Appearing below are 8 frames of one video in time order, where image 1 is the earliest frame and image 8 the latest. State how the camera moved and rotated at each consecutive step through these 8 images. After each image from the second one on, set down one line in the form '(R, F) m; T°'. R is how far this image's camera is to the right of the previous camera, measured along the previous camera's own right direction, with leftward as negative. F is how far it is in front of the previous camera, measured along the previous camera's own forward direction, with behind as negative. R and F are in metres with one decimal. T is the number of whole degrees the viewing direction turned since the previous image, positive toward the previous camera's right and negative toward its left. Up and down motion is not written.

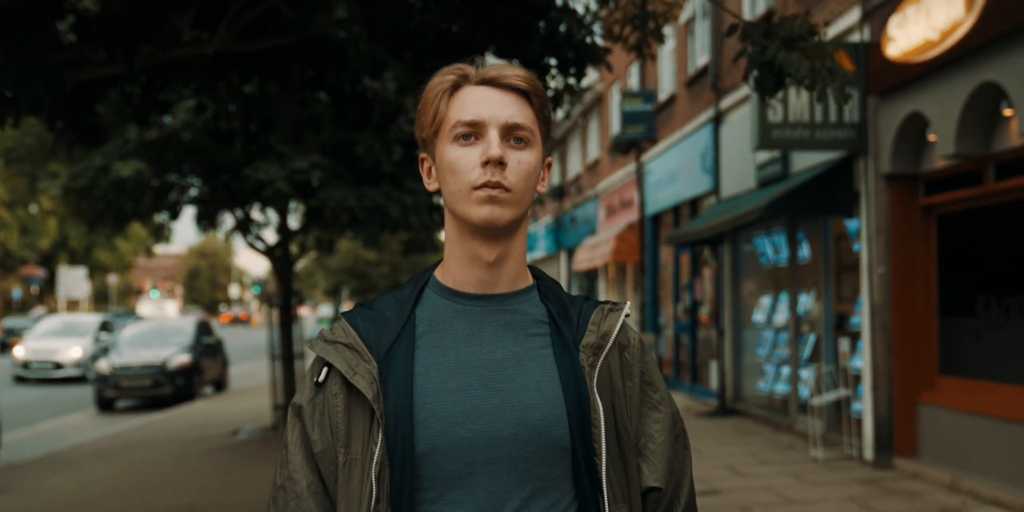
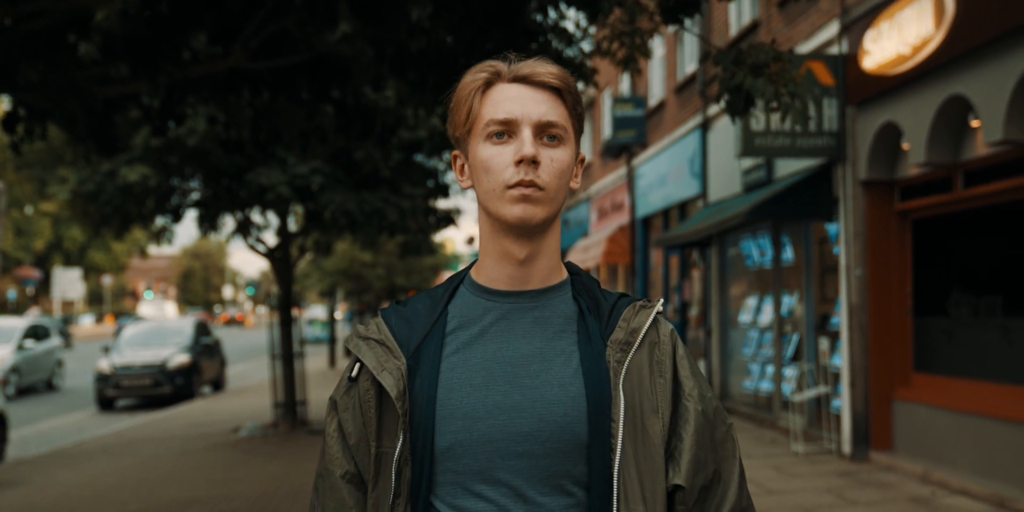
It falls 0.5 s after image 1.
(0.0, -0.4) m; 0°
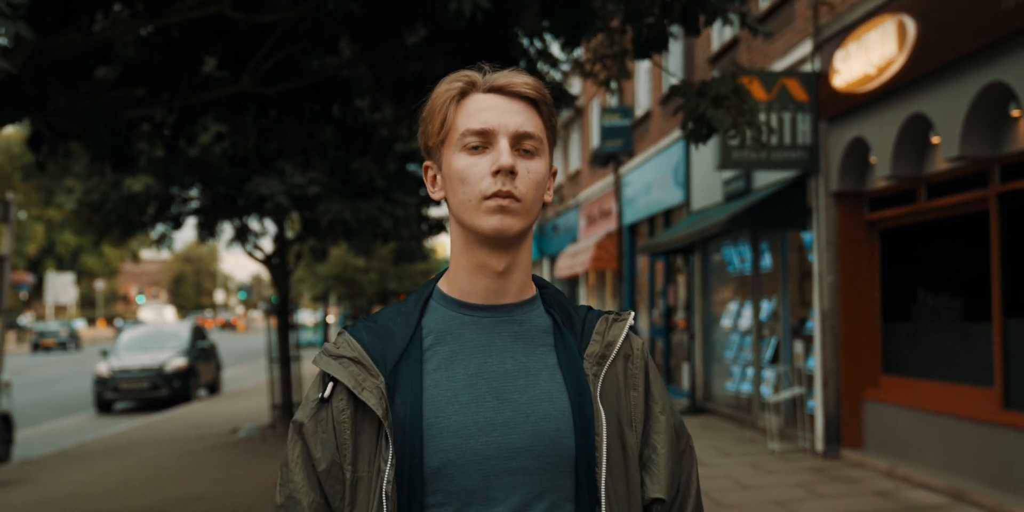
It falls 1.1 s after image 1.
(0.0, -0.5) m; +1°
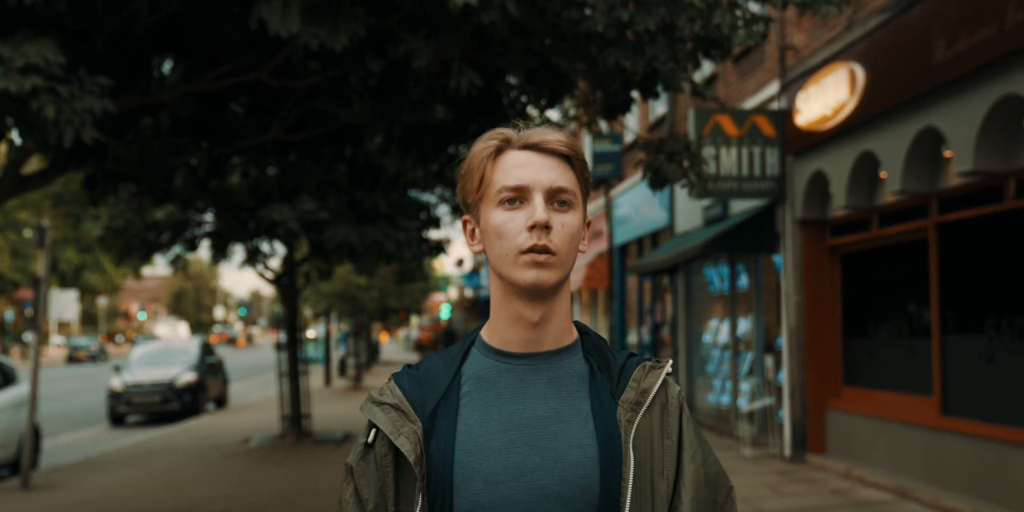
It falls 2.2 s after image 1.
(0.0, -0.9) m; 0°
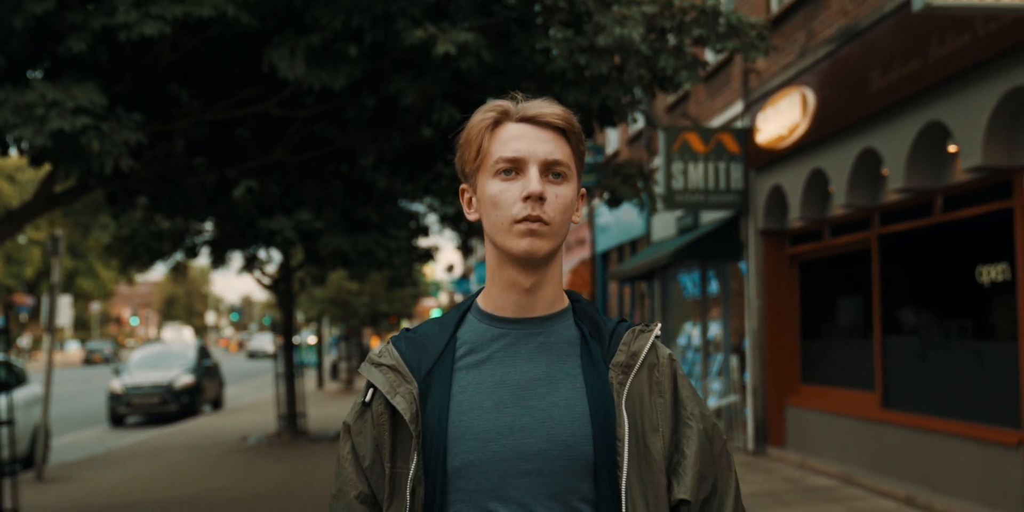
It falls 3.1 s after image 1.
(+0.1, -0.8) m; +1°
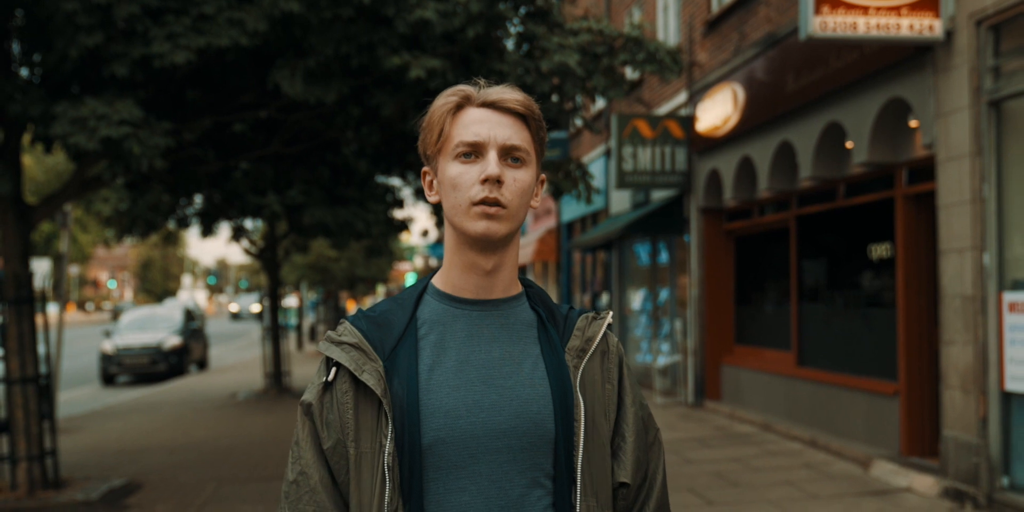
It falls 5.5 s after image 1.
(+0.1, -1.3) m; +1°
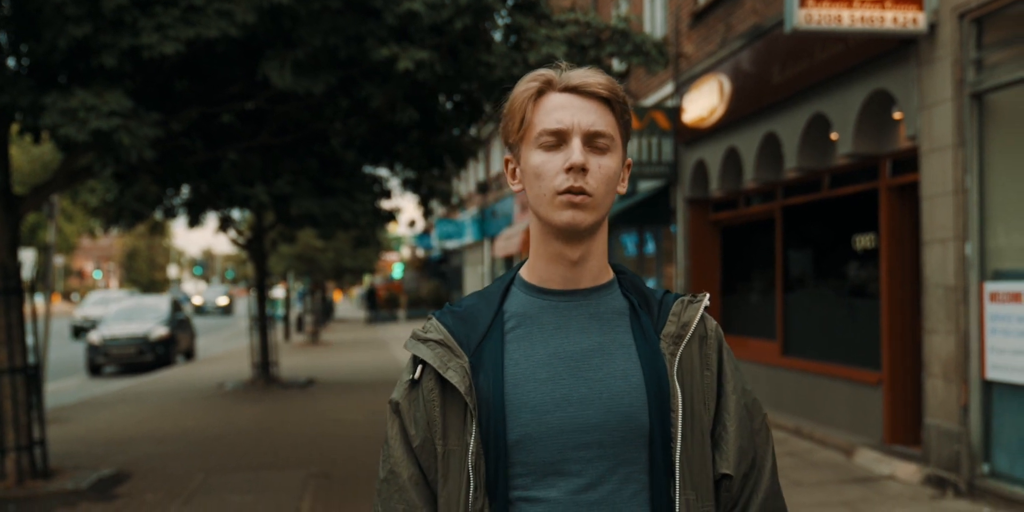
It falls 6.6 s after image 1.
(0.0, -0.1) m; +1°
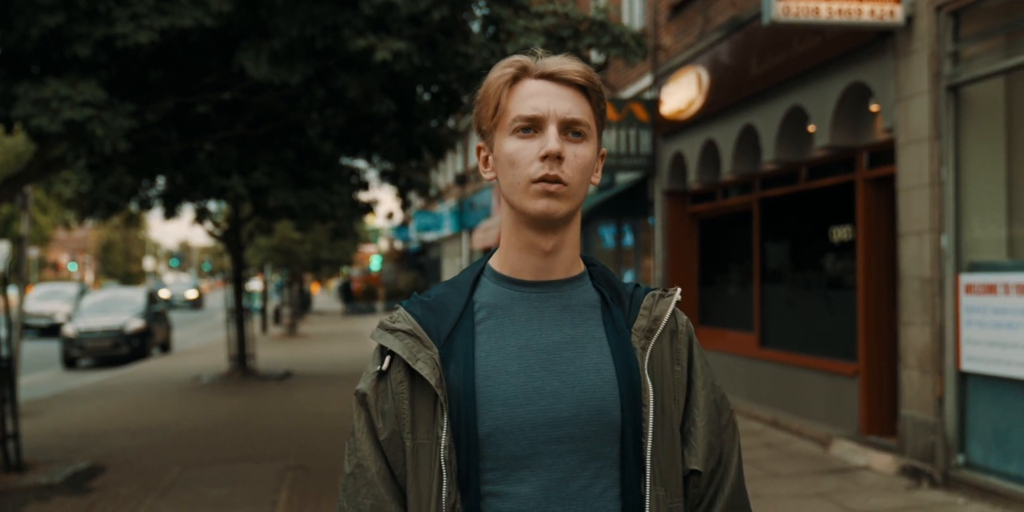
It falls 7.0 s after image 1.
(0.0, 0.0) m; +1°
